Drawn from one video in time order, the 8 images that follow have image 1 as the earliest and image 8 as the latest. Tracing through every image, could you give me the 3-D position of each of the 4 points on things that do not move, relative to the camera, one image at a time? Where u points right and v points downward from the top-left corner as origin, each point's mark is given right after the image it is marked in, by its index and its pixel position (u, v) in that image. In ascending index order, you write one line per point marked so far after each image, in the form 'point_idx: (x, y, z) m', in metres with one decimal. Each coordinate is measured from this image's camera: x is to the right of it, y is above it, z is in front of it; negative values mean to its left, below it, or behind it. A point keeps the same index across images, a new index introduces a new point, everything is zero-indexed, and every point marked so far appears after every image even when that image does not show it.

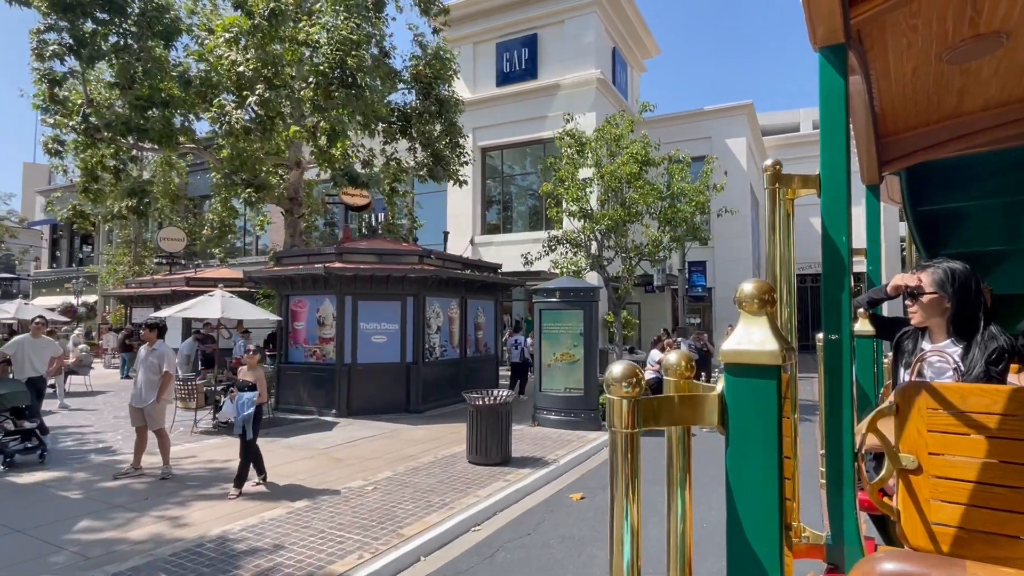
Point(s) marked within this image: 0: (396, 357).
0: (-2.3, -1.4, +12.1) m
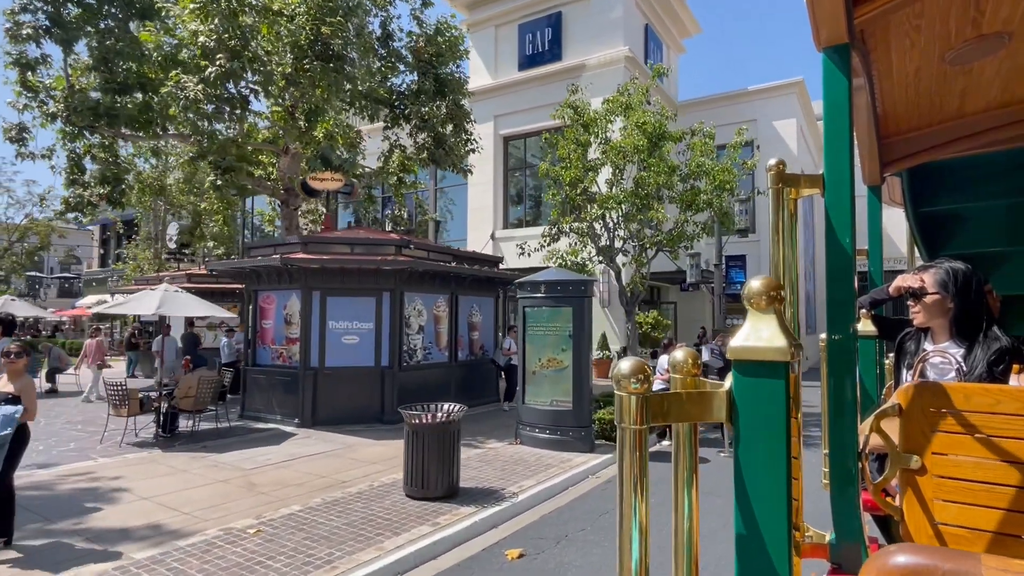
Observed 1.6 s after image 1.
0: (-2.5, -1.3, +10.7) m
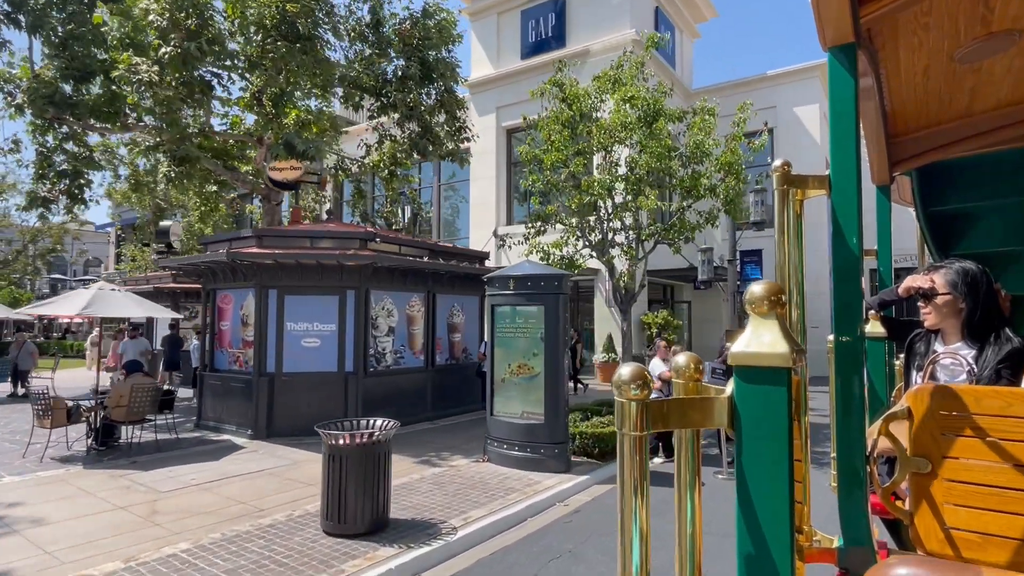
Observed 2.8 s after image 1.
0: (-2.8, -1.2, +9.7) m
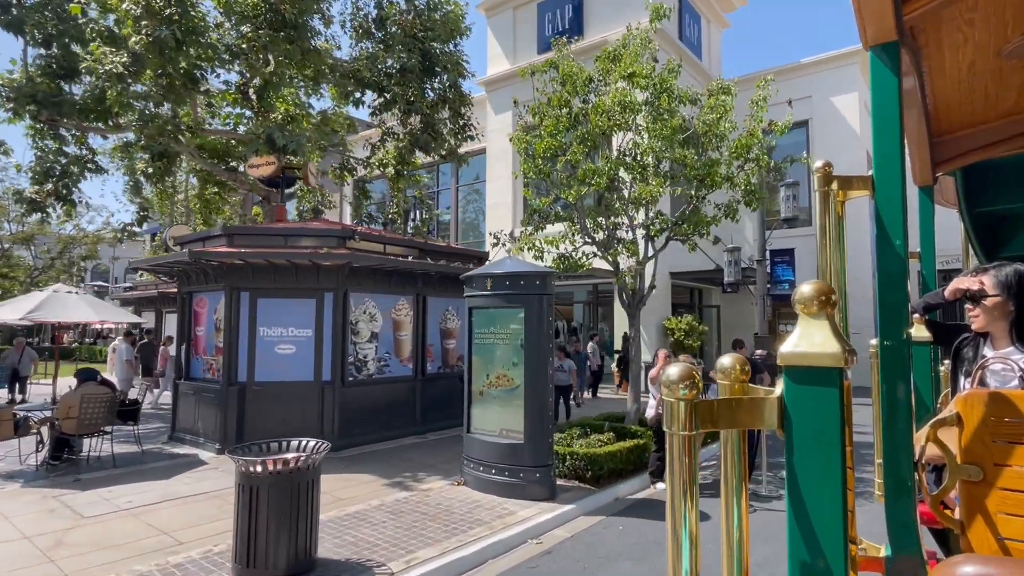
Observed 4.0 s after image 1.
0: (-3.0, -1.3, +8.9) m
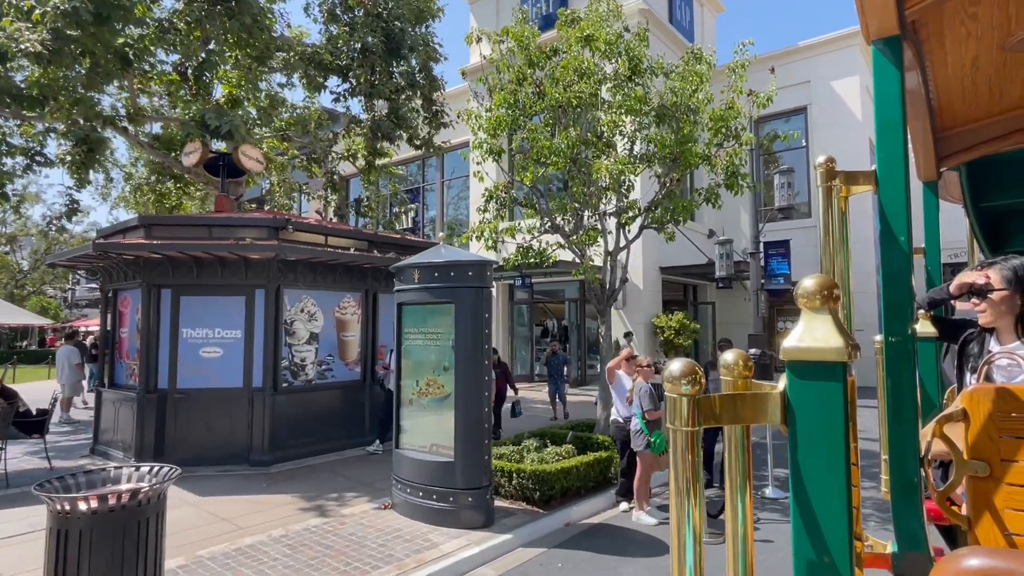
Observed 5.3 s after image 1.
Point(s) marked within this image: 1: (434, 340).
0: (-3.6, -1.2, +8.0) m
1: (-0.7, -0.5, +6.0) m
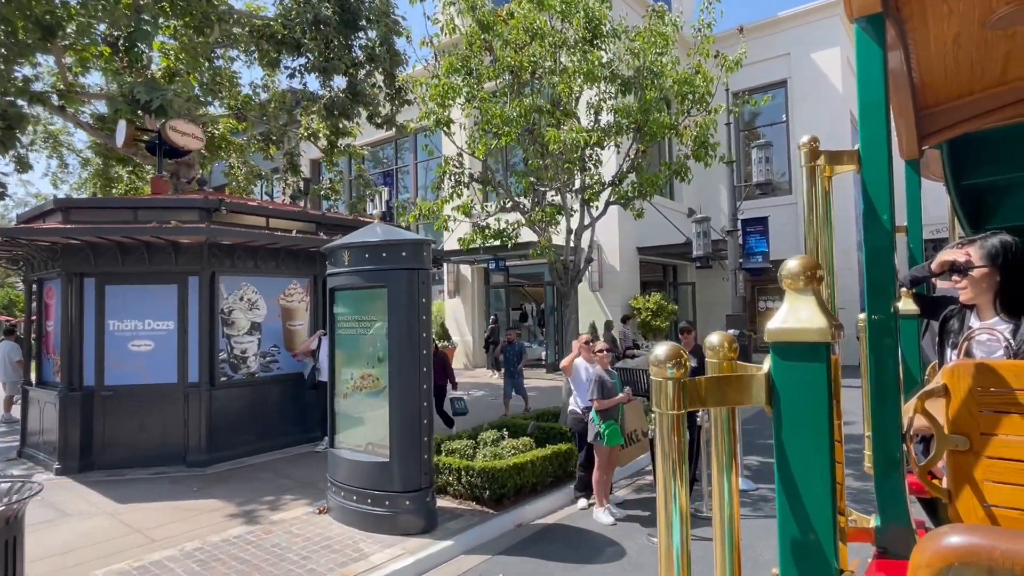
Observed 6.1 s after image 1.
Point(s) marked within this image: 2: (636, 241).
0: (-4.1, -1.1, +7.4) m
1: (-1.3, -0.4, +5.5) m
2: (+3.6, +1.3, +17.7) m
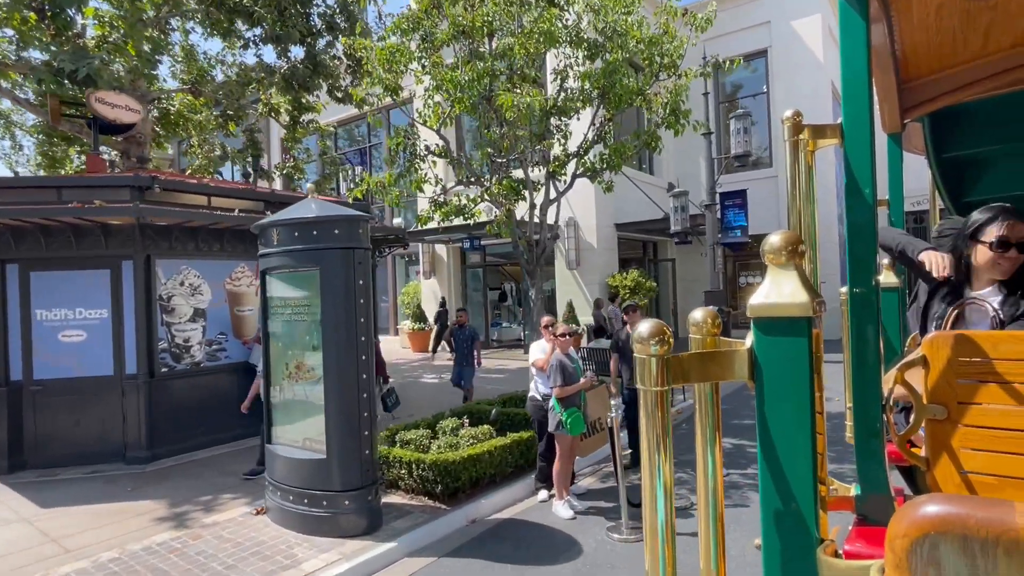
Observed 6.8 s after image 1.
0: (-4.6, -0.9, +6.9) m
1: (-1.7, -0.2, +5.0) m
2: (+2.8, +2.0, +17.3) m
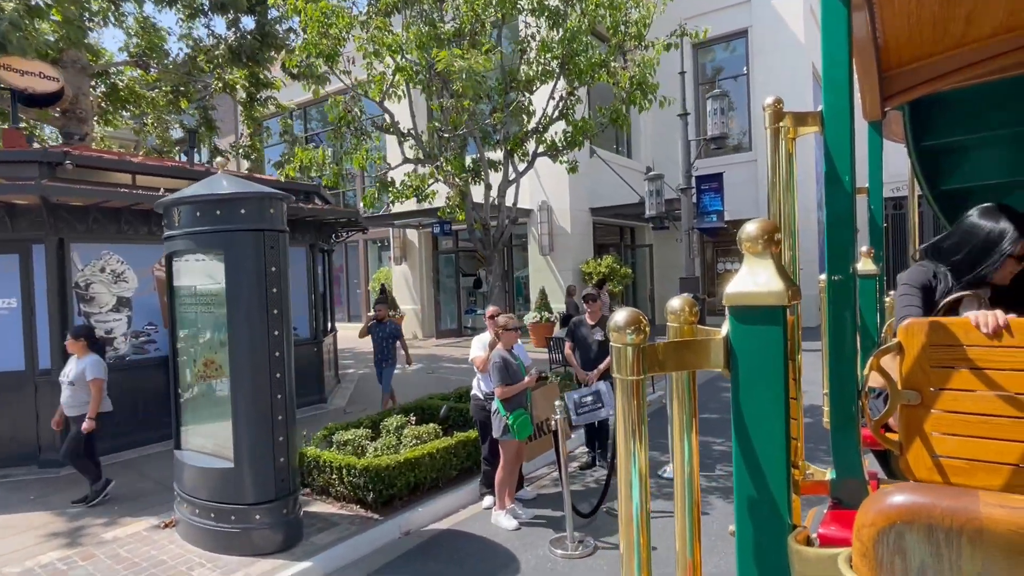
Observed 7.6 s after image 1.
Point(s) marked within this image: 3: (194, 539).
0: (-5.1, -0.8, +6.3) m
1: (-2.1, -0.1, +4.5) m
2: (+2.1, +2.4, +16.8) m
3: (-2.3, -1.8, +4.4) m
